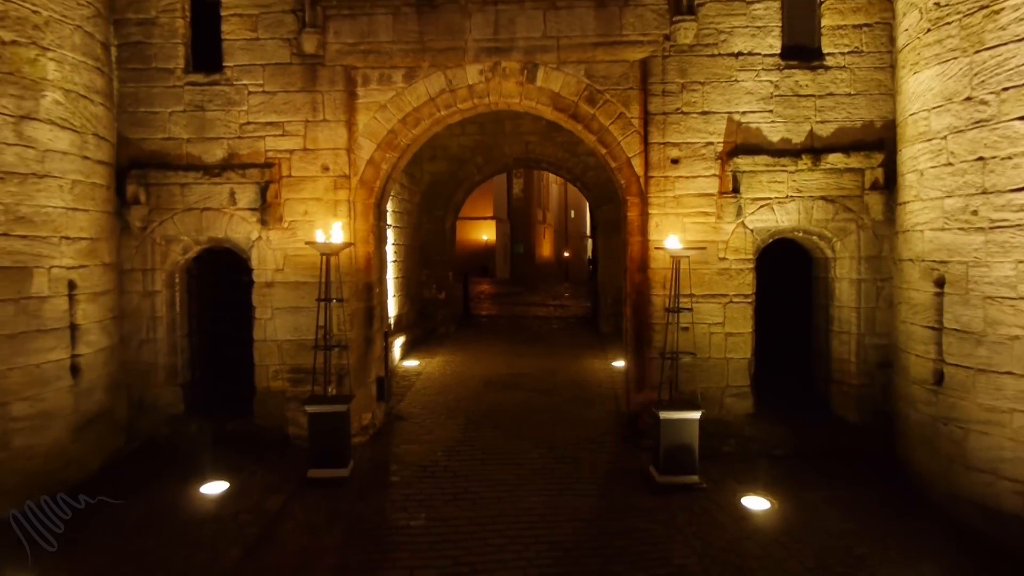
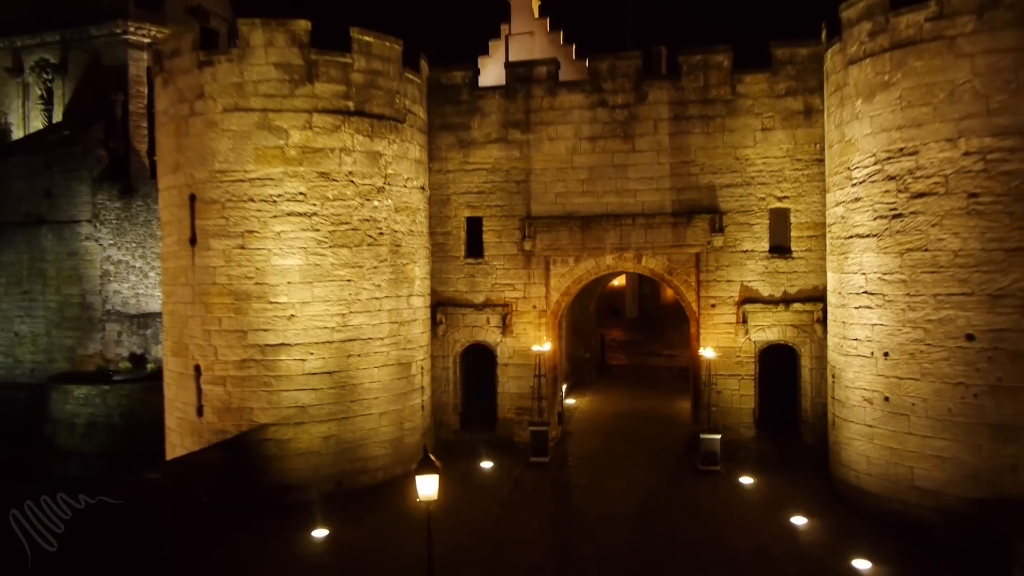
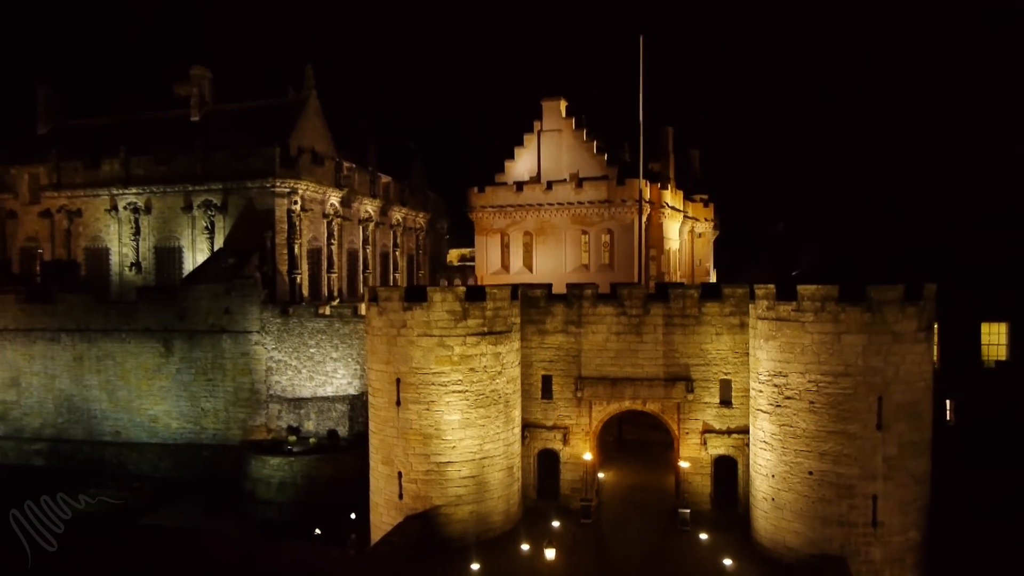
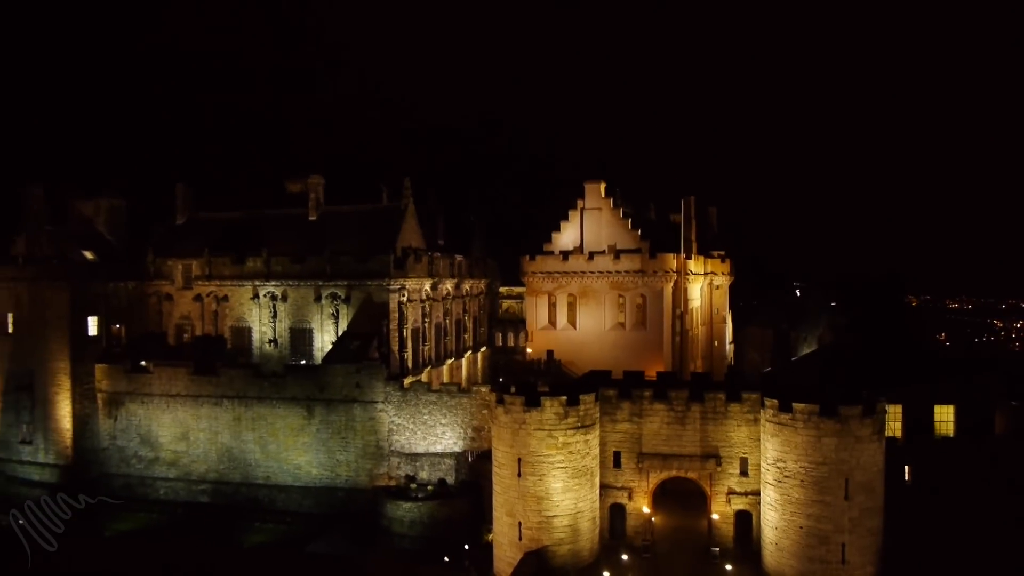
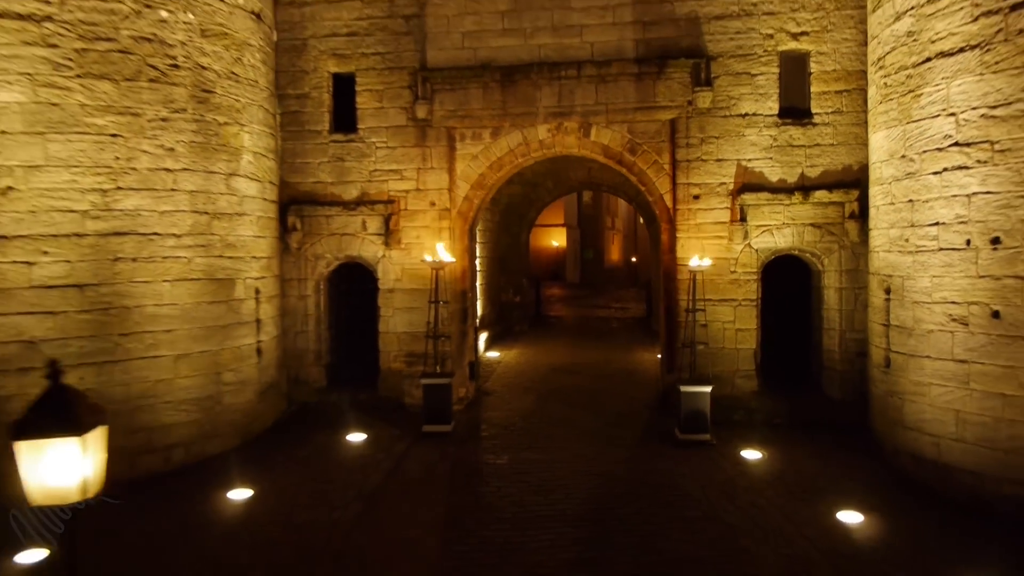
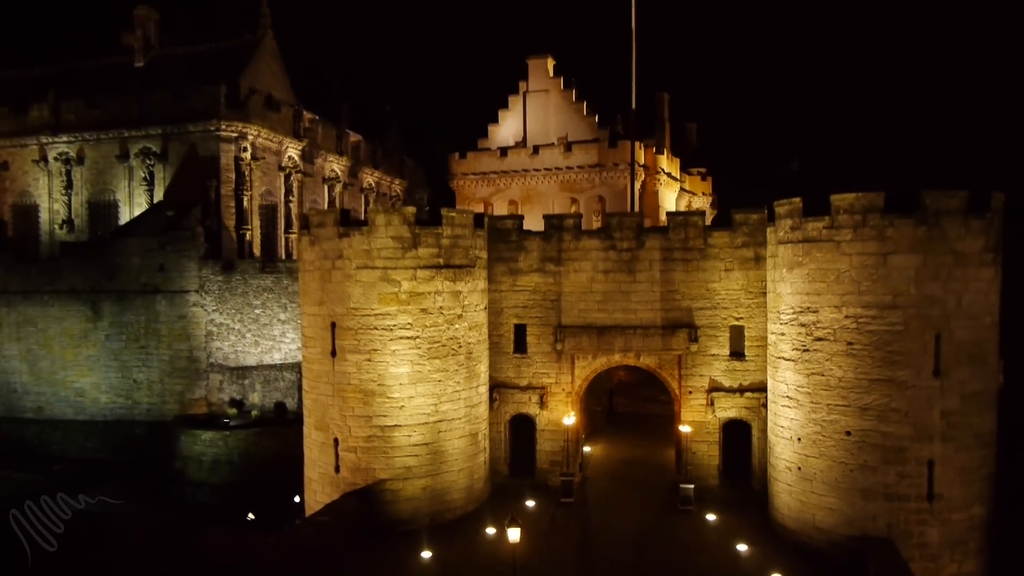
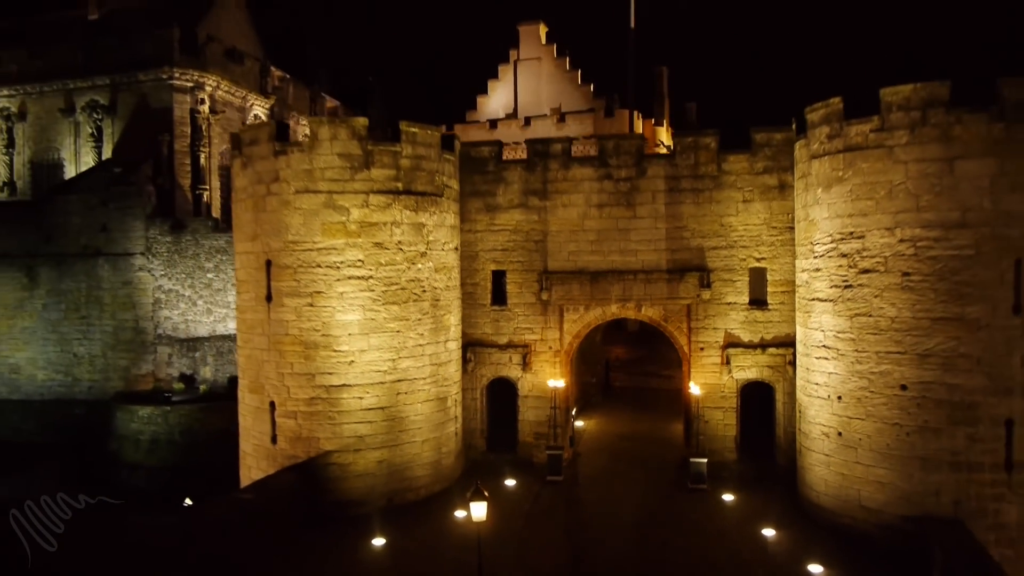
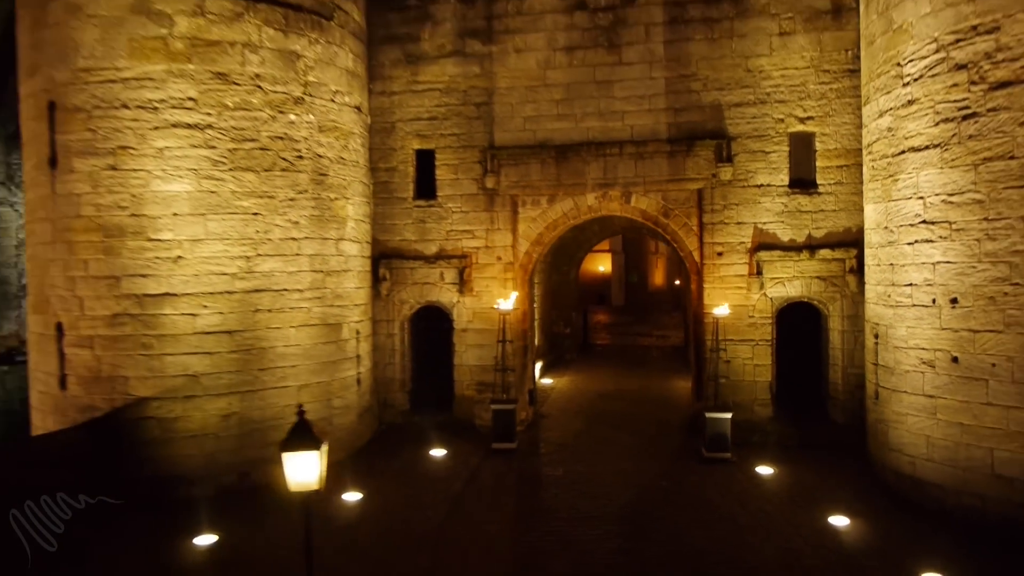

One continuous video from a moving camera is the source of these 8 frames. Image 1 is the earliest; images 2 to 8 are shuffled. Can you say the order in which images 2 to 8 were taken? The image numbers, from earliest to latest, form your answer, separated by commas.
5, 8, 2, 7, 6, 3, 4
